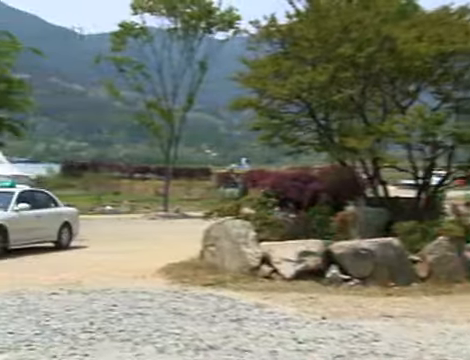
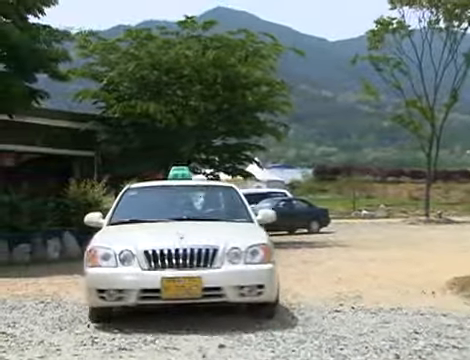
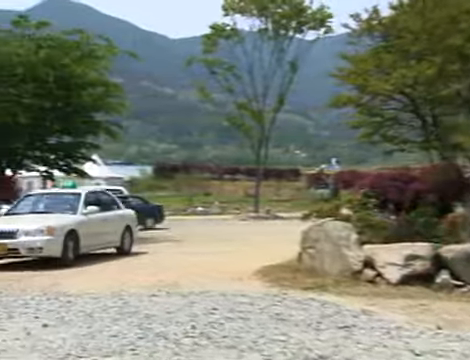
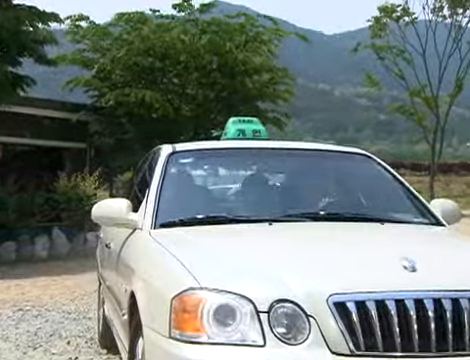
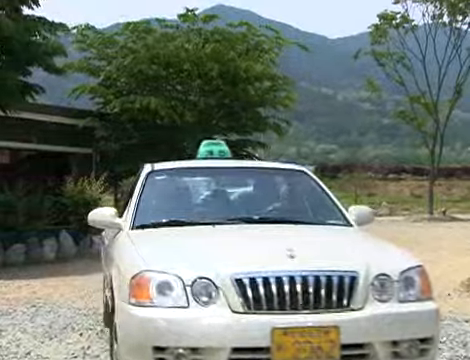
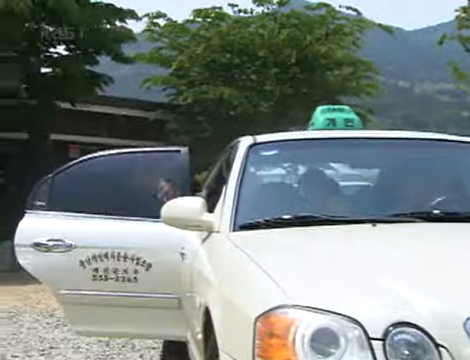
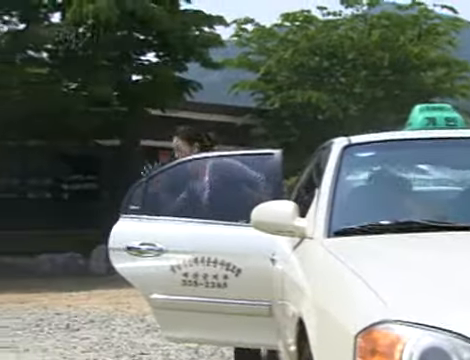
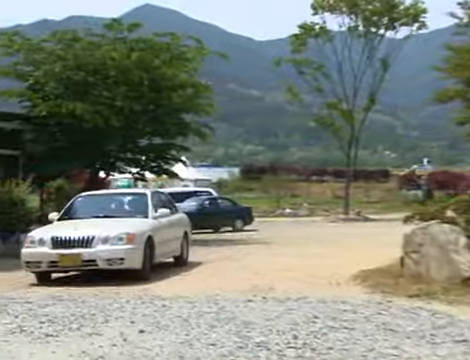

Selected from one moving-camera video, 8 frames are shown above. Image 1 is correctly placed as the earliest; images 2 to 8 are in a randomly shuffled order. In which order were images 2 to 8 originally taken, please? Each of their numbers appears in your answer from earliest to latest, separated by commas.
3, 8, 2, 5, 4, 6, 7
